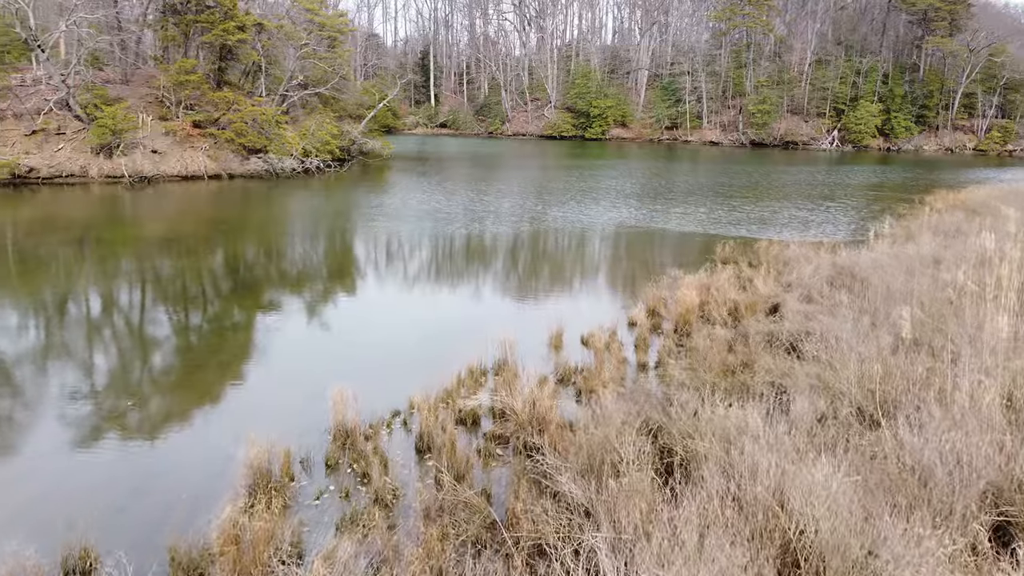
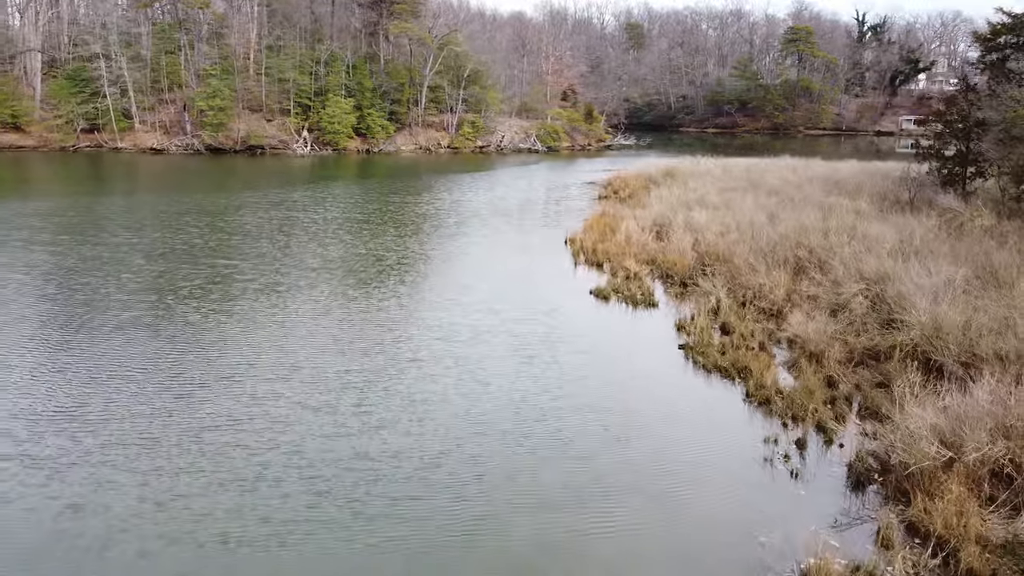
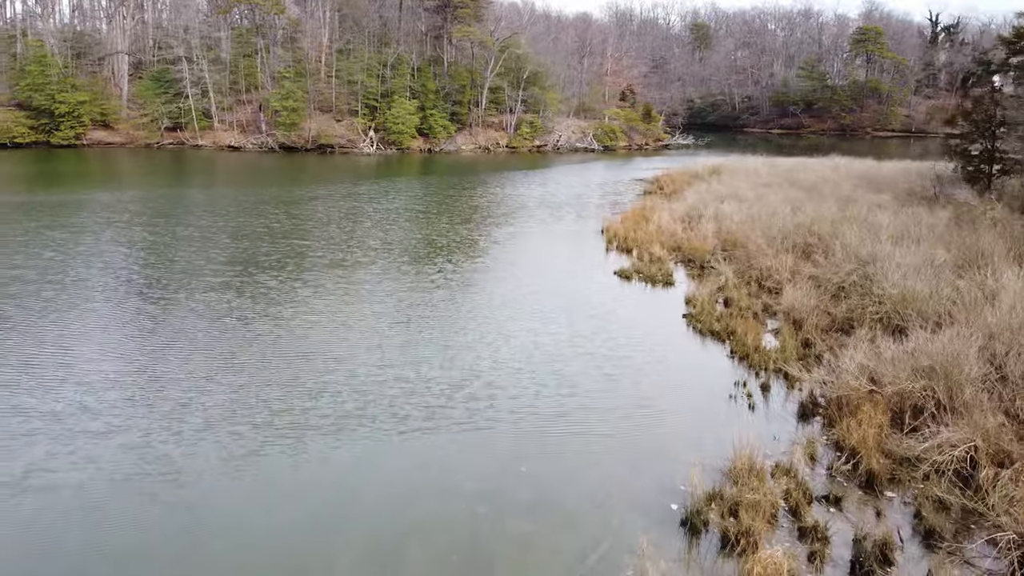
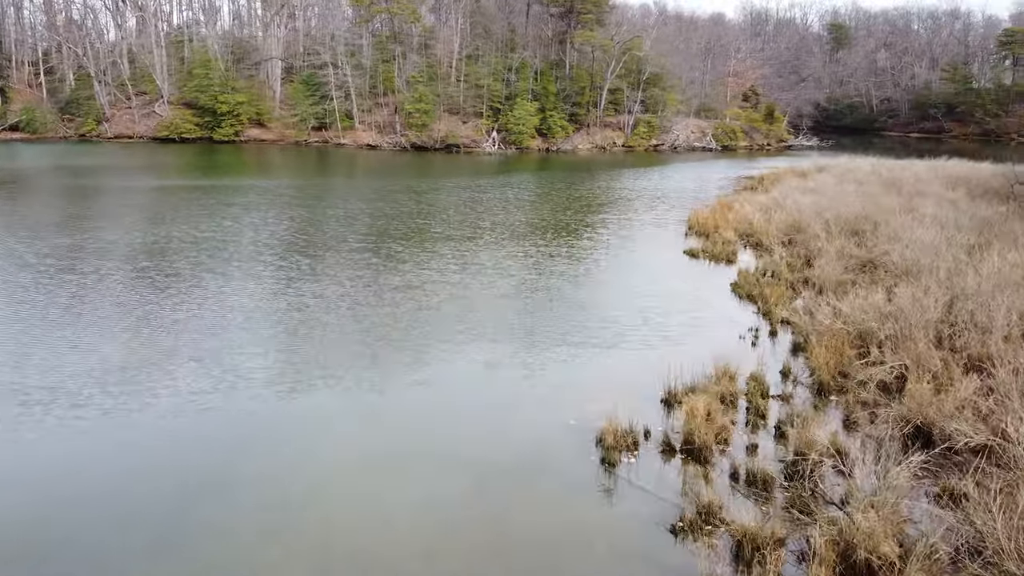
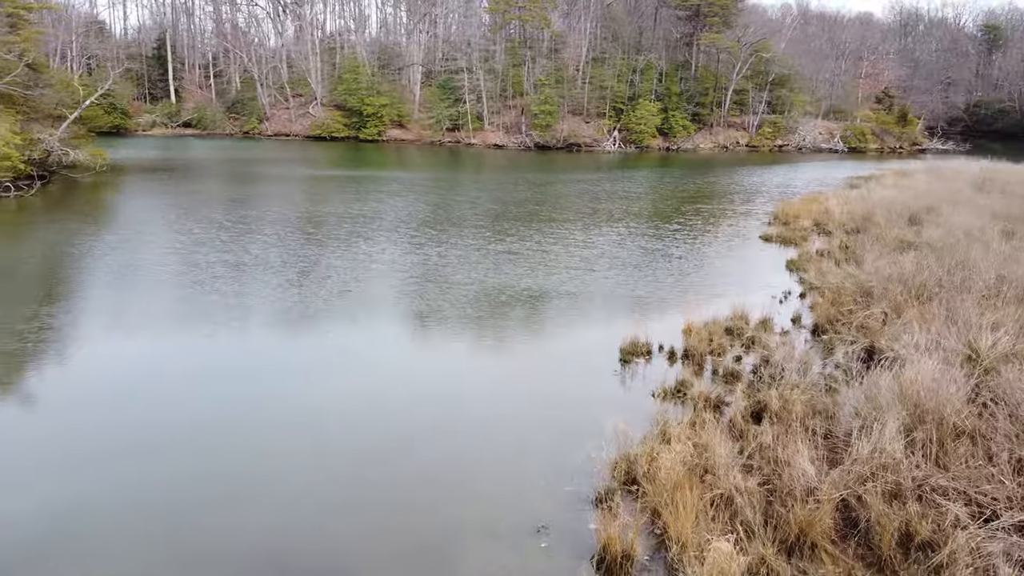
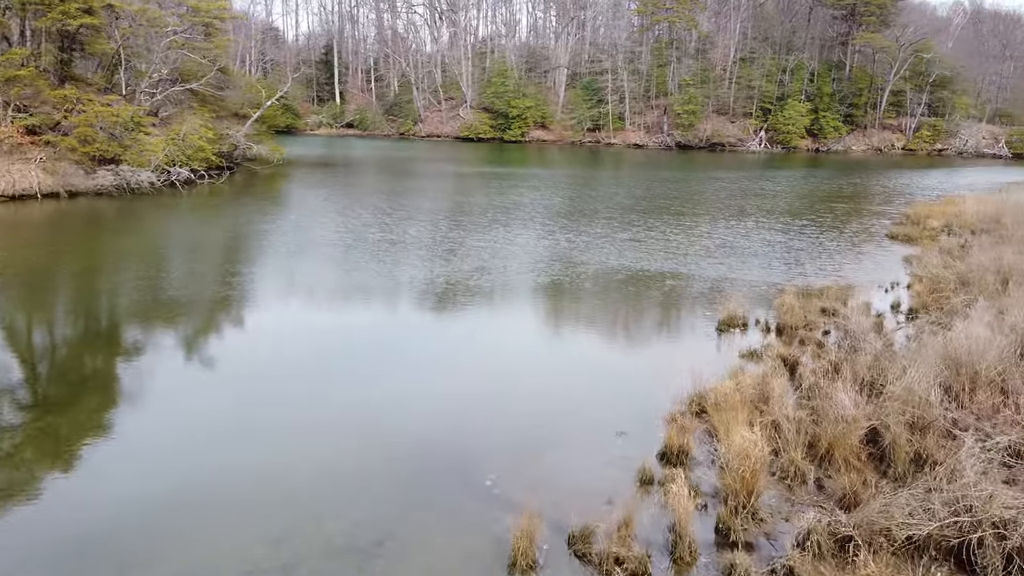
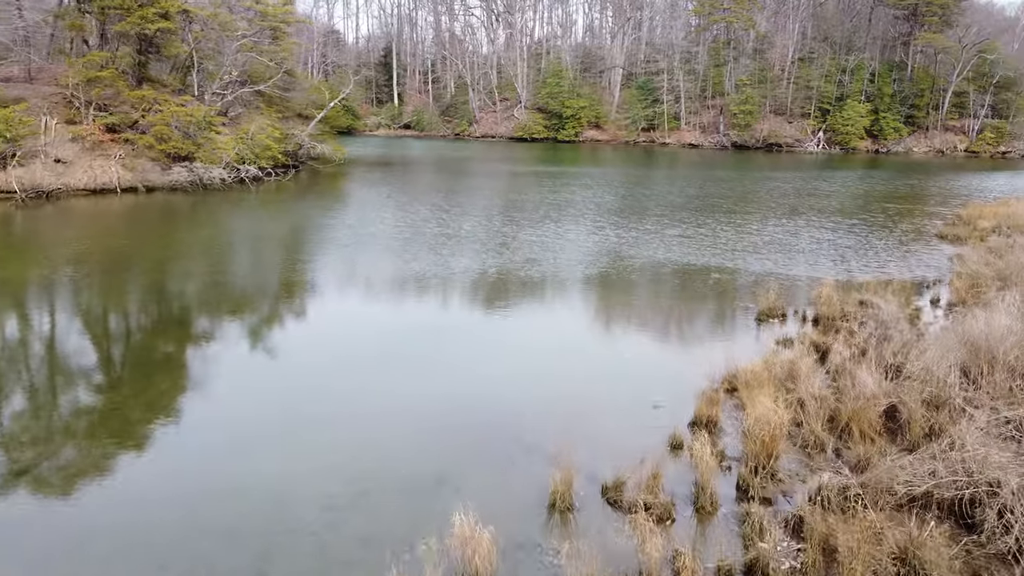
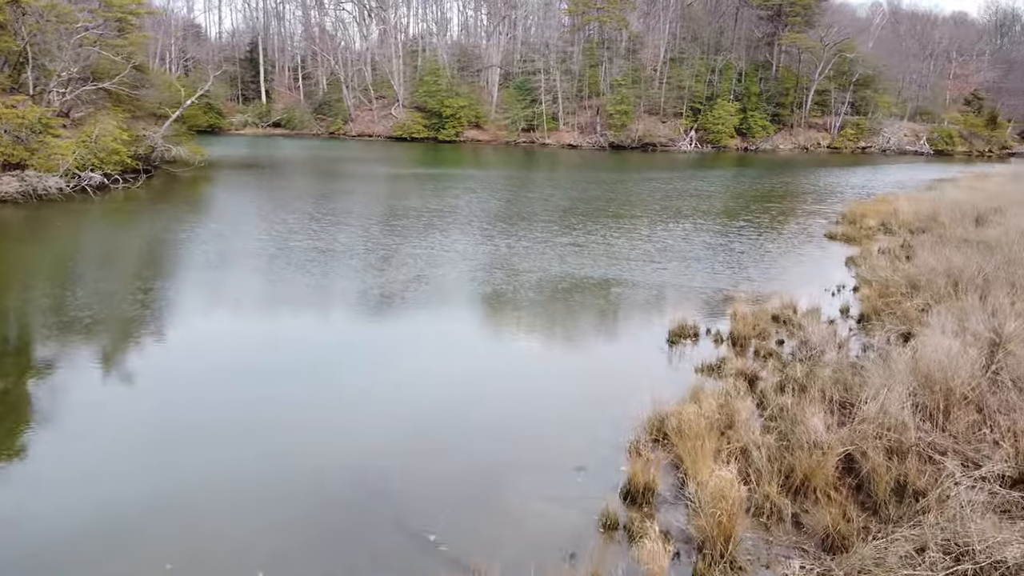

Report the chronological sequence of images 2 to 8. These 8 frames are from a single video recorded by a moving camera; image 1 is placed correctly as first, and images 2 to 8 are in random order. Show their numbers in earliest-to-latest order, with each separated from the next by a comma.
7, 6, 8, 5, 4, 3, 2
